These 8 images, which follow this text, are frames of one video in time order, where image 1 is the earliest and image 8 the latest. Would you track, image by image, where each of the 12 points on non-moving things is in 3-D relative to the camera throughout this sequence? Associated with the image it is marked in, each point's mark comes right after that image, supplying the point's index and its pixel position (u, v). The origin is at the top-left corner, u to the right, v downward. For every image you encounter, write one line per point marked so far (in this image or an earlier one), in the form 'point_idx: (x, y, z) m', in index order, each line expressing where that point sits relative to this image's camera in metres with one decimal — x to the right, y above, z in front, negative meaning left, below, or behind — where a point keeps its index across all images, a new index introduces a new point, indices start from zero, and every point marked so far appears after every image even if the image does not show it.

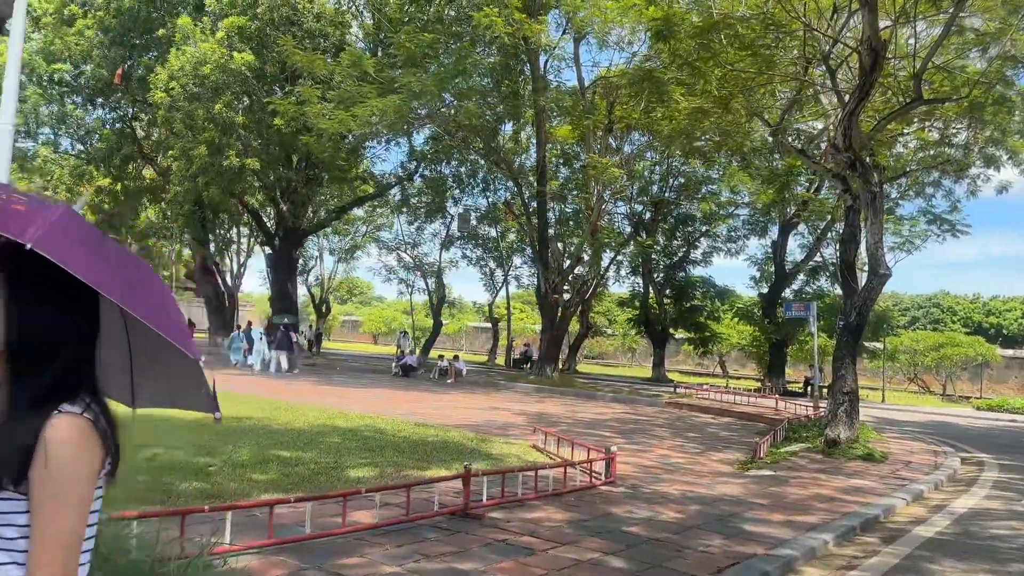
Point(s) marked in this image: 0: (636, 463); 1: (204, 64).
0: (+1.2, -1.7, +7.9) m
1: (-6.2, +4.6, +16.4) m
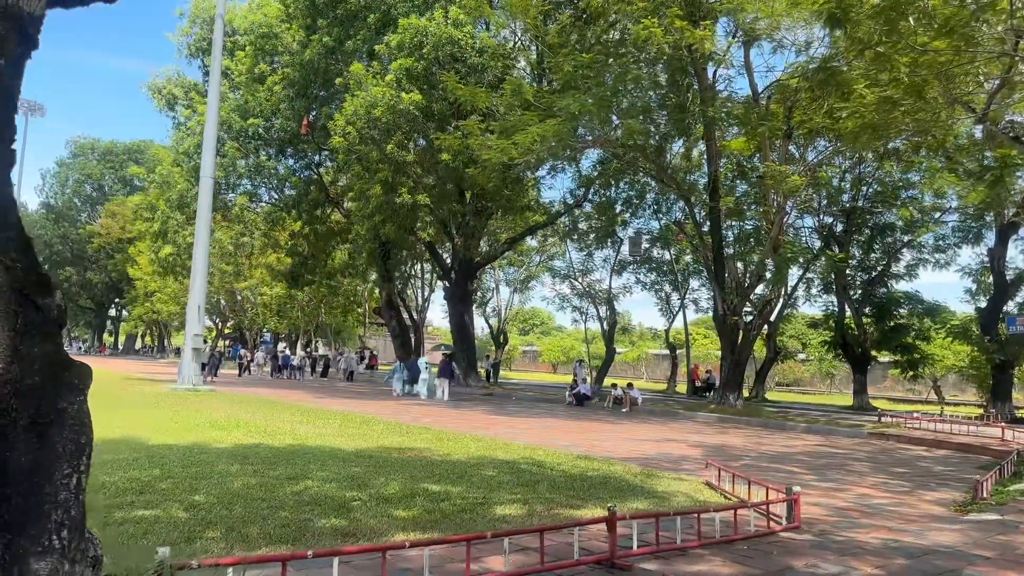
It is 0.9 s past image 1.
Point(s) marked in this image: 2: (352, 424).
0: (+2.7, -1.8, +6.9) m
1: (-2.9, +3.8, +17.1) m
2: (-2.2, -1.9, +11.5) m
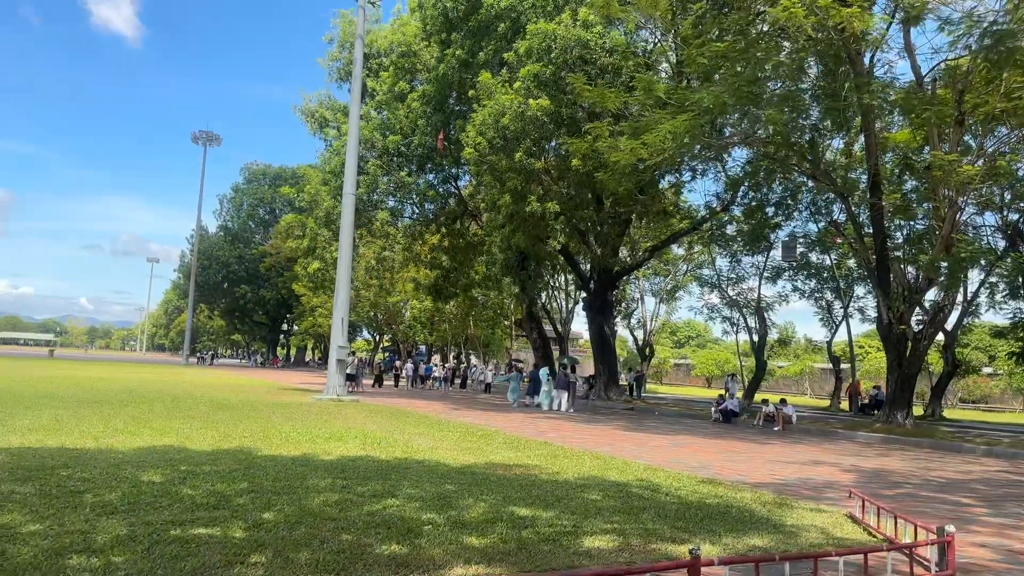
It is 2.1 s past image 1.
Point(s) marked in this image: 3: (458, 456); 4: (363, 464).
0: (+3.4, -1.8, +5.7) m
1: (-0.2, +3.6, +16.9) m
2: (-0.5, -2.0, +11.1) m
3: (-0.6, -1.8, +8.8) m
4: (-1.4, -1.6, +7.5) m
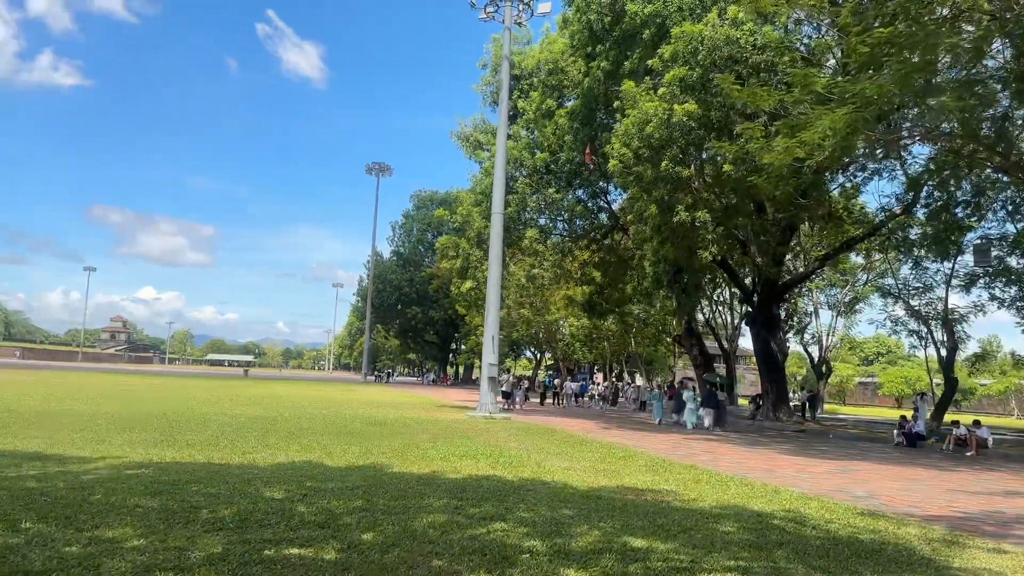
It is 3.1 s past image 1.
0: (+4.1, -1.8, +4.6) m
1: (+2.7, +3.3, +16.3) m
2: (+1.3, -2.2, +10.6) m
3: (+0.8, -2.0, +8.4) m
4: (-0.2, -1.8, +7.3) m
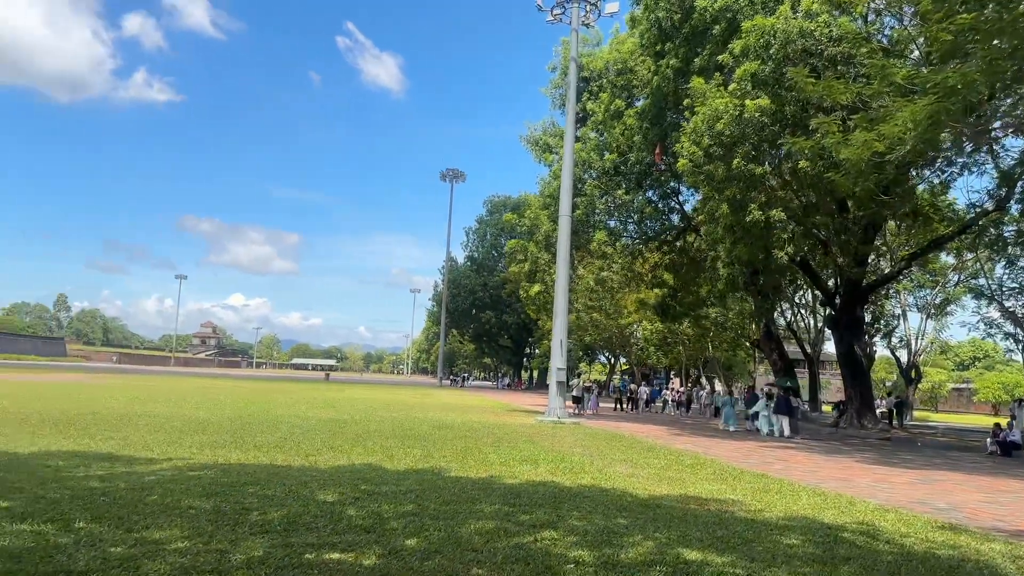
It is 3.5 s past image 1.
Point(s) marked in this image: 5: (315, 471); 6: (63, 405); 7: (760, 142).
0: (+4.4, -1.8, +4.0) m
1: (+4.0, +3.3, +15.9) m
2: (+2.1, -2.3, +10.3) m
3: (+1.4, -2.0, +8.2) m
4: (+0.3, -1.8, +7.2) m
5: (-1.9, -1.8, +7.9) m
6: (-8.7, -2.3, +15.7) m
7: (+4.8, +2.8, +15.8) m
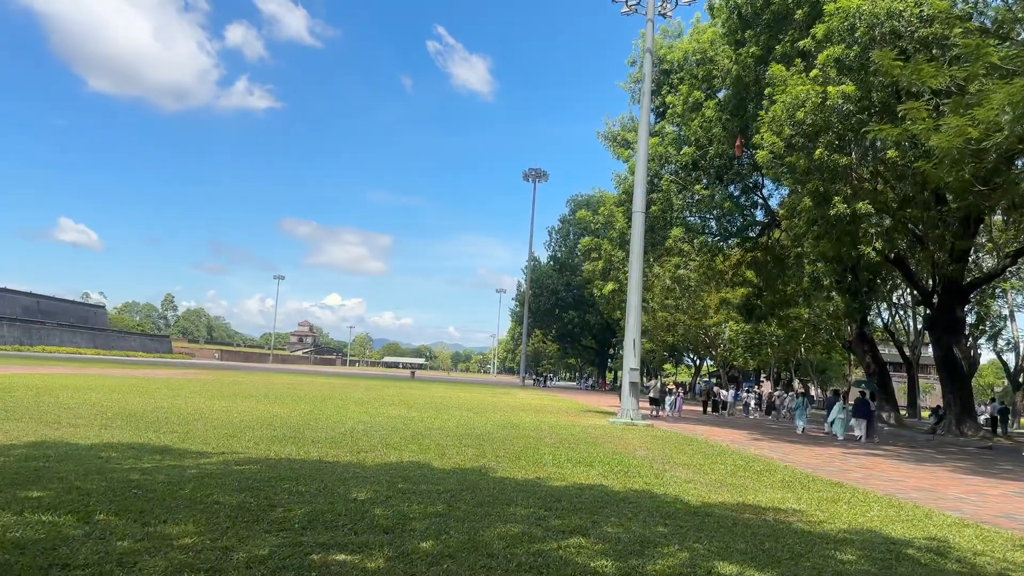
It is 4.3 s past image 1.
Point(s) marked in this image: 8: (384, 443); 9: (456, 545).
0: (+4.4, -1.7, +3.3) m
1: (+5.3, +3.3, +15.1) m
2: (+2.8, -2.2, +9.8) m
3: (+1.9, -1.9, +7.7) m
4: (+0.7, -1.7, +6.8) m
5: (-1.5, -1.7, +7.8) m
6: (-7.4, -2.2, +16.3) m
7: (+6.1, +2.9, +15.0) m
8: (-1.6, -1.9, +10.2) m
9: (-0.3, -1.5, +4.6) m
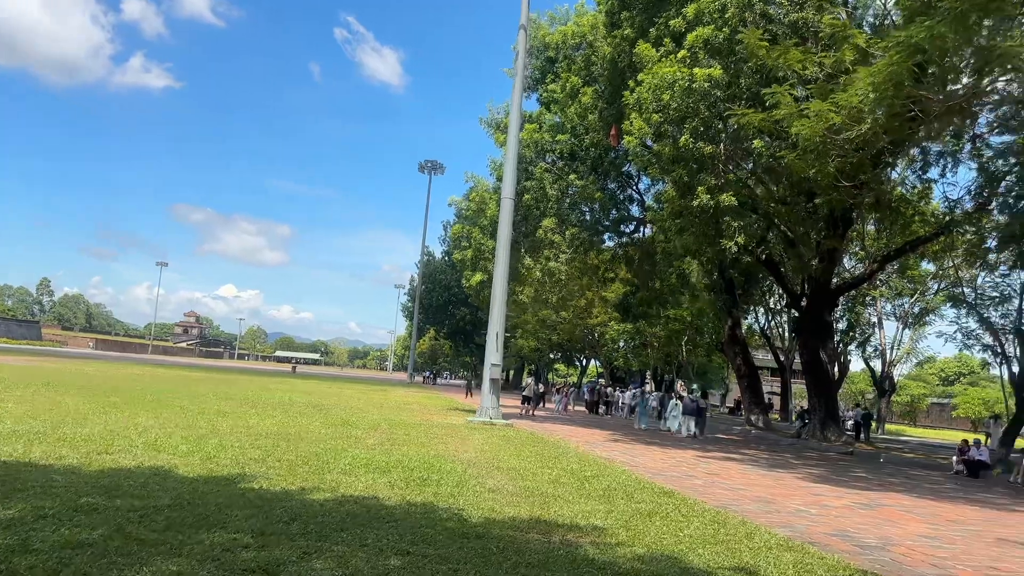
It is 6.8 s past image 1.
0: (+3.0, -1.6, +2.4) m
1: (+2.7, +3.4, +14.3) m
2: (+0.7, -2.0, +8.7) m
3: (0.0, -1.7, +6.5) m
4: (-1.1, -1.5, +5.5) m
5: (-3.3, -1.4, +6.2) m
6: (-10.2, -1.7, +14.0) m
7: (+3.5, +2.9, +14.2) m
8: (-3.7, -1.6, +8.5) m
9: (-1.8, -1.2, +3.1) m
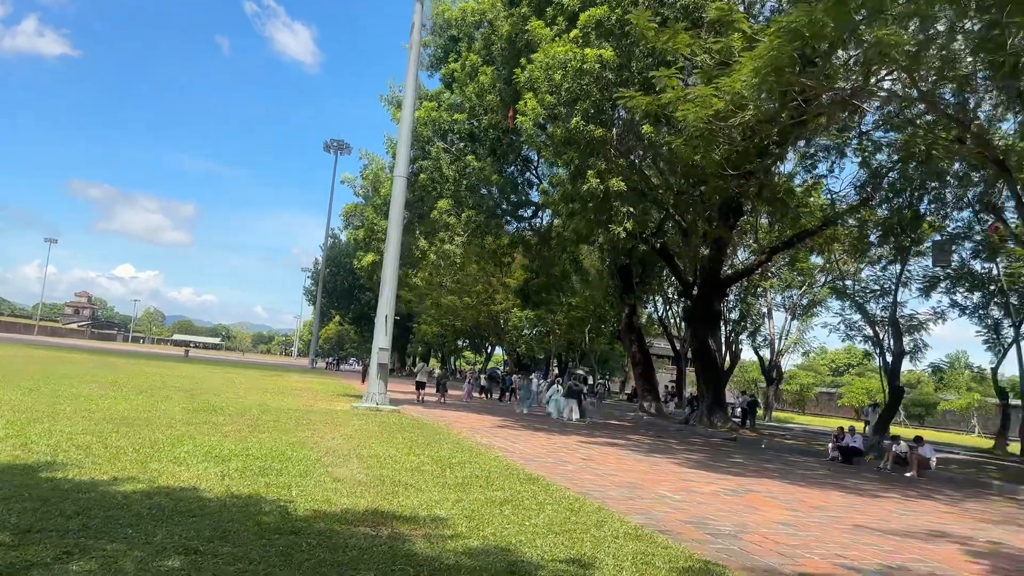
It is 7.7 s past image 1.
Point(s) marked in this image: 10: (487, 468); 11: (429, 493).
0: (+2.2, -1.5, +2.3) m
1: (+0.8, +3.7, +14.0) m
2: (-0.7, -1.8, +8.3) m
3: (-1.2, -1.5, +6.1) m
4: (-2.2, -1.3, +4.9) m
5: (-4.4, -1.1, +5.4) m
6: (-12.1, -1.2, +12.4) m
7: (+1.6, +3.2, +14.0) m
8: (-5.1, -1.3, +7.7) m
9: (-2.6, -1.0, +2.5) m
10: (-0.3, -1.9, +8.3) m
11: (-0.6, -1.6, +6.4) m
